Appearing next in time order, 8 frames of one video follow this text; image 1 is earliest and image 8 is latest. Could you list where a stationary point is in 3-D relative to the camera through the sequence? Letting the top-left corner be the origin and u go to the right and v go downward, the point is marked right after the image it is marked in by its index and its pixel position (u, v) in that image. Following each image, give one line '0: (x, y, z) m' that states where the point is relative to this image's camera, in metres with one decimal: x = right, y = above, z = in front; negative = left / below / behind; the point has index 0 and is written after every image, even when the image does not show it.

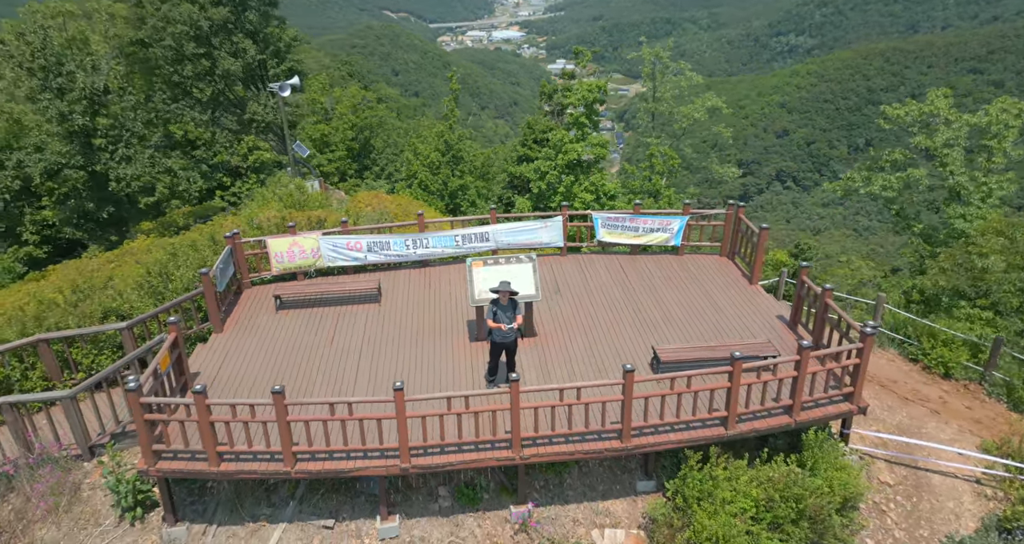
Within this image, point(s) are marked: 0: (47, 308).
0: (-7.9, -0.6, +10.4) m
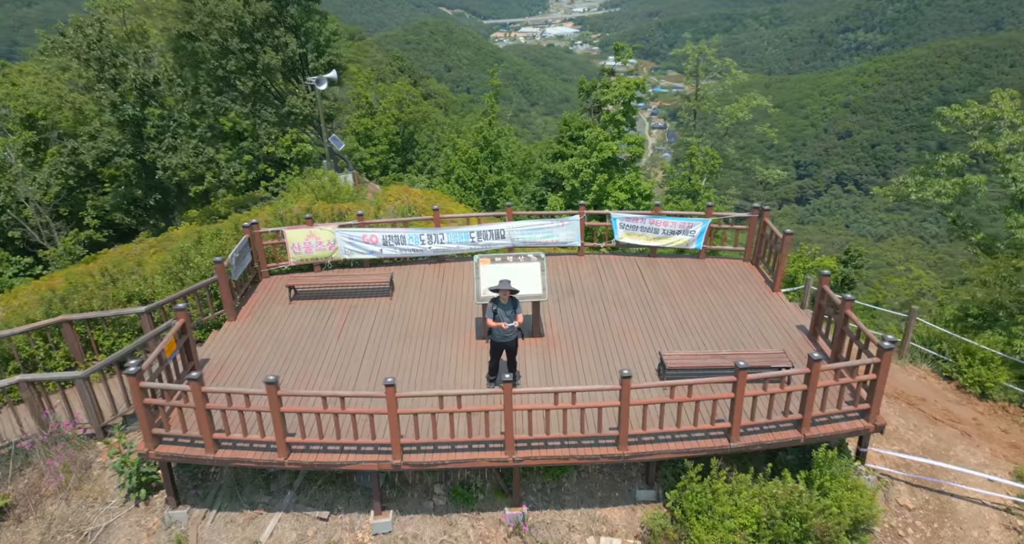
0: (-7.7, -0.3, +10.7) m
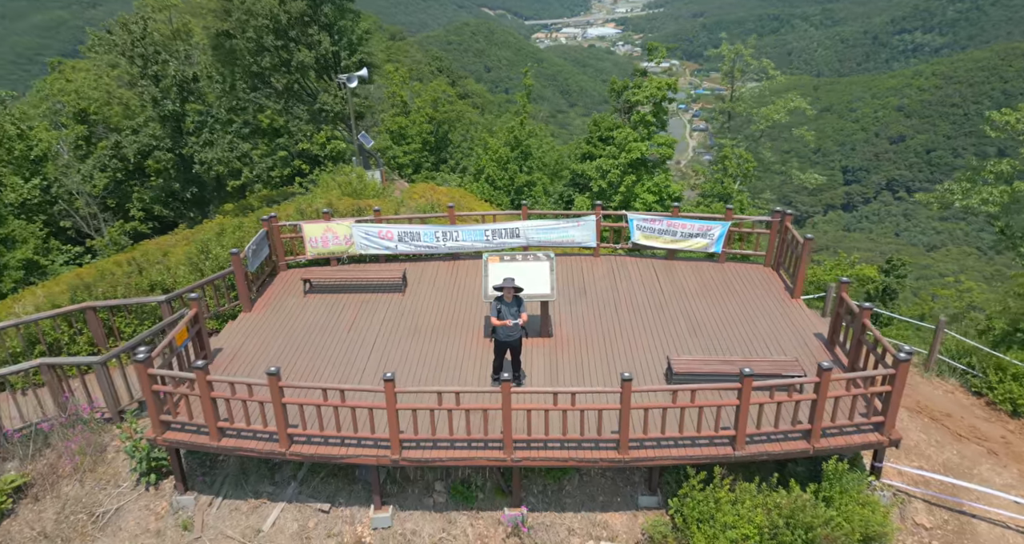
0: (-7.4, -0.1, +11.1) m
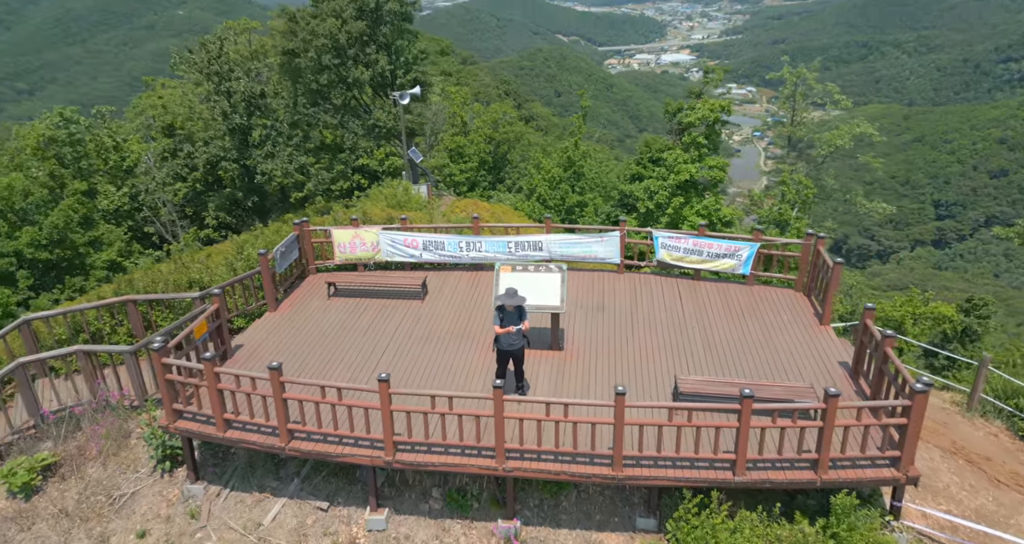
0: (-7.0, -0.1, +11.7) m
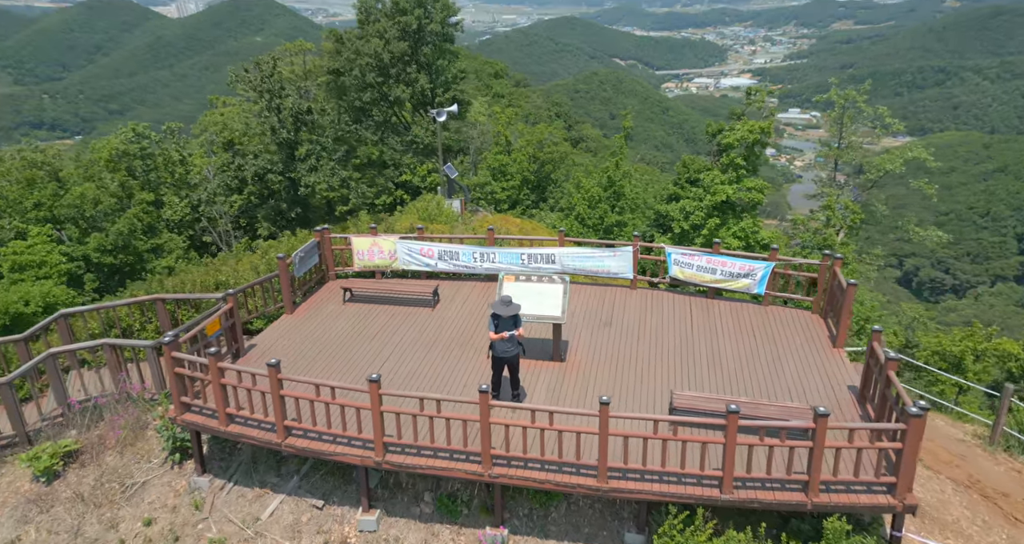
0: (-6.8, -0.1, +12.3) m
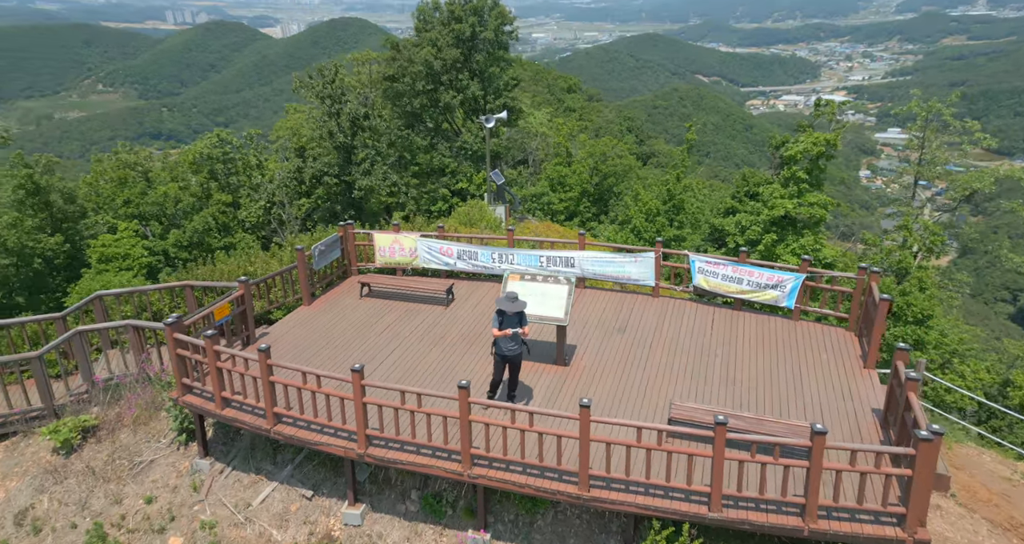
0: (-6.3, +0.1, +12.7) m
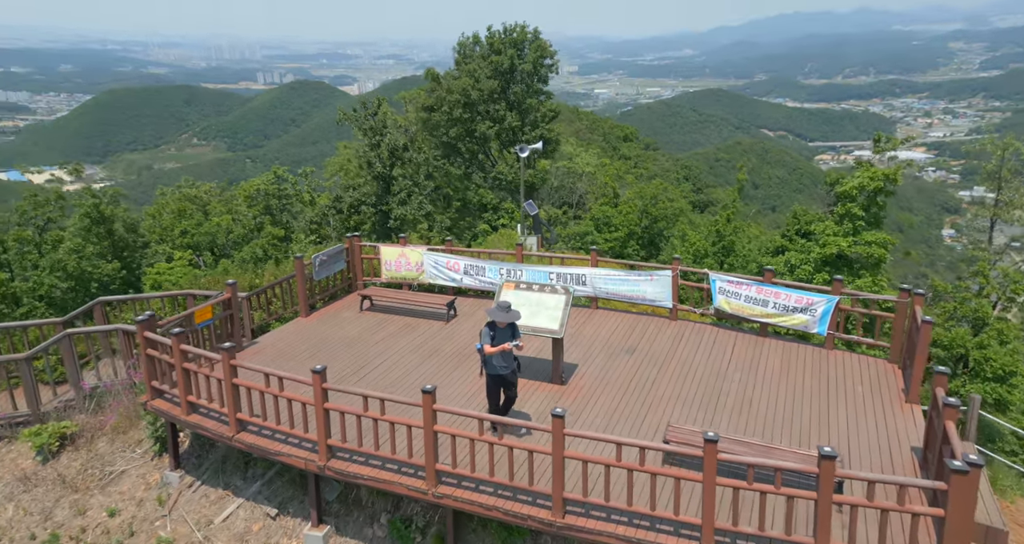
0: (-6.0, -0.2, +12.5) m
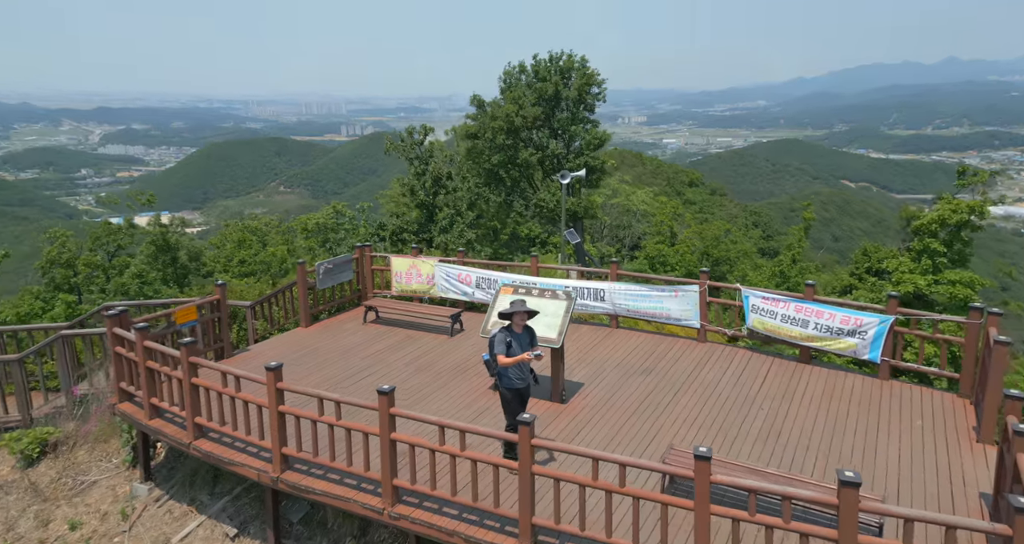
0: (-5.6, -0.4, +12.3) m
